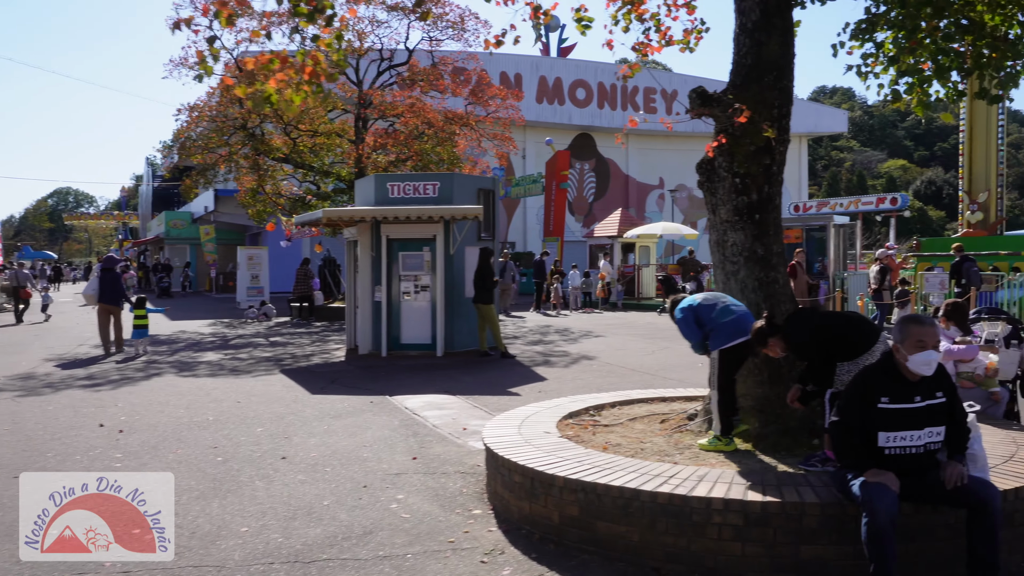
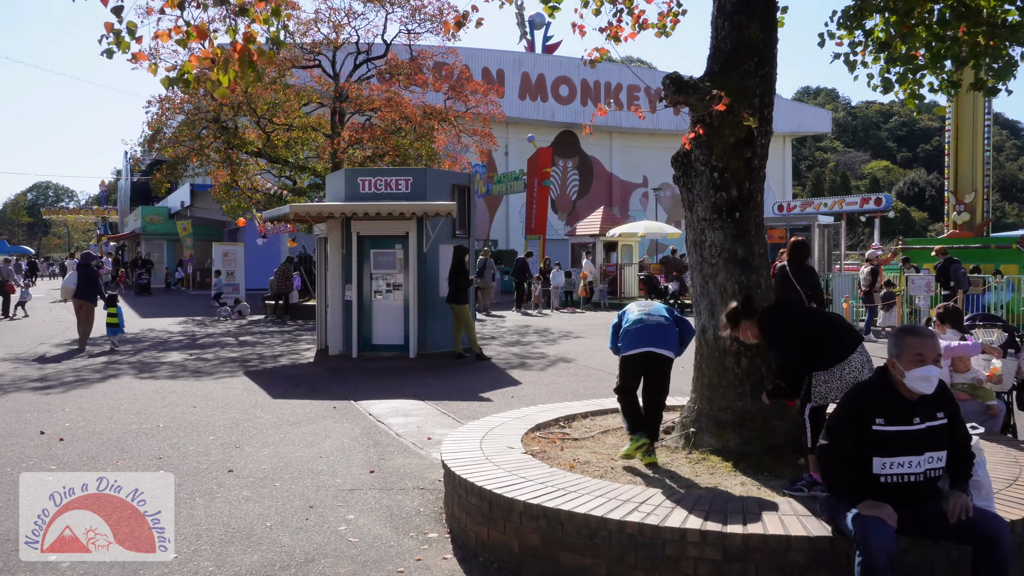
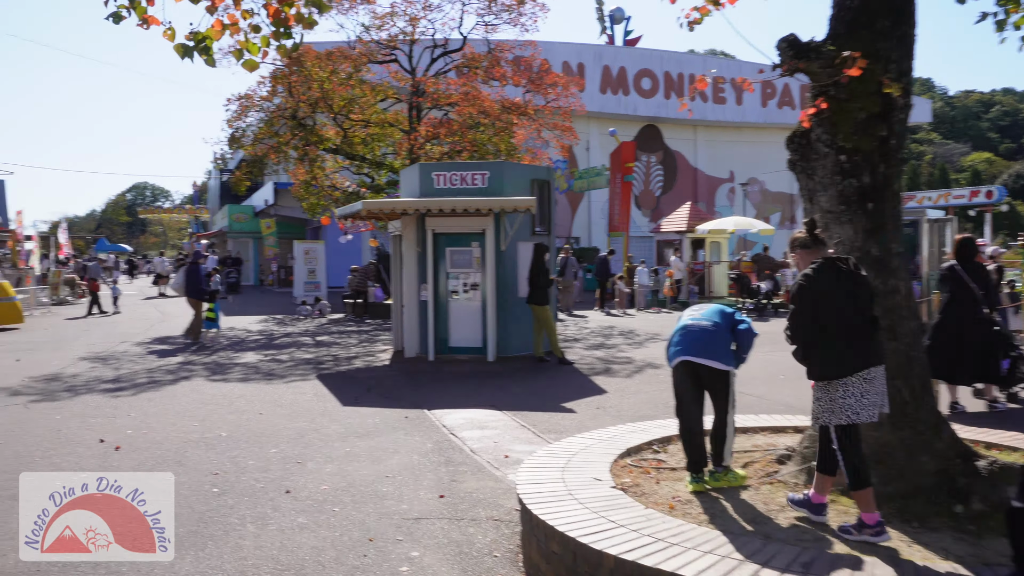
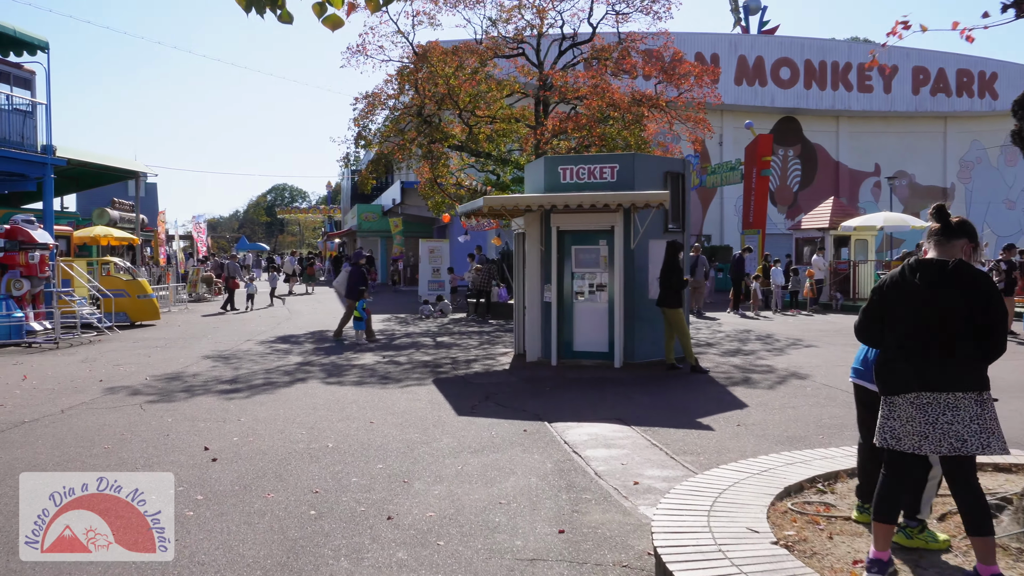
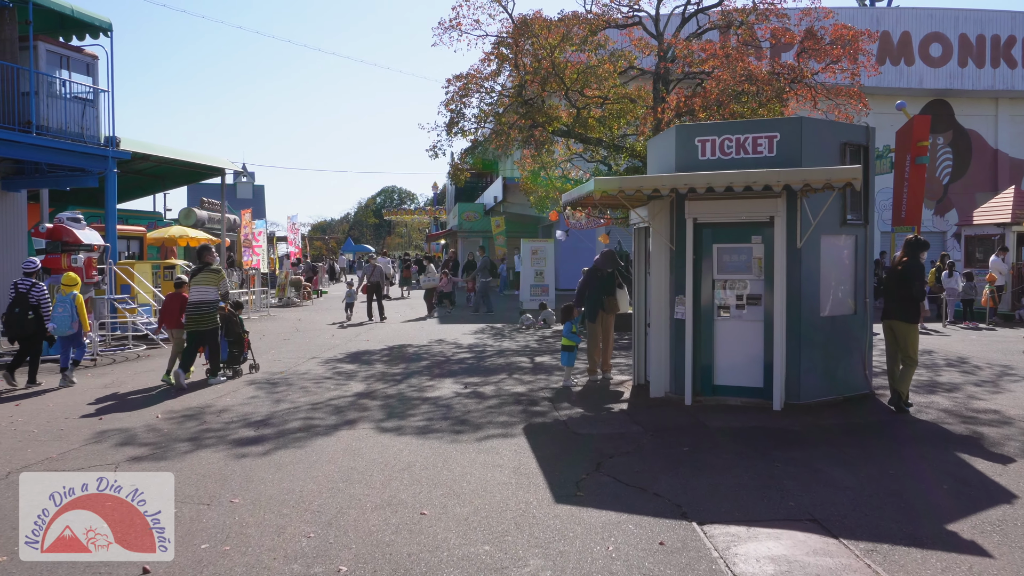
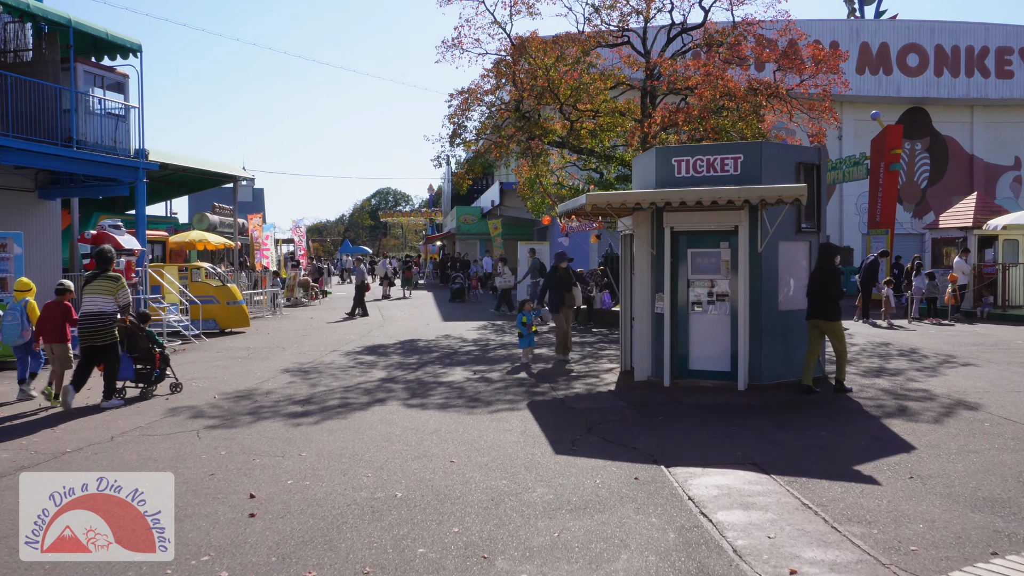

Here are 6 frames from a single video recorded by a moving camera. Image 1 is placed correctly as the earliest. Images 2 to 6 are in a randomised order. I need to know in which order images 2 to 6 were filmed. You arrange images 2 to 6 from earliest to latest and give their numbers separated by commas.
2, 3, 4, 6, 5
